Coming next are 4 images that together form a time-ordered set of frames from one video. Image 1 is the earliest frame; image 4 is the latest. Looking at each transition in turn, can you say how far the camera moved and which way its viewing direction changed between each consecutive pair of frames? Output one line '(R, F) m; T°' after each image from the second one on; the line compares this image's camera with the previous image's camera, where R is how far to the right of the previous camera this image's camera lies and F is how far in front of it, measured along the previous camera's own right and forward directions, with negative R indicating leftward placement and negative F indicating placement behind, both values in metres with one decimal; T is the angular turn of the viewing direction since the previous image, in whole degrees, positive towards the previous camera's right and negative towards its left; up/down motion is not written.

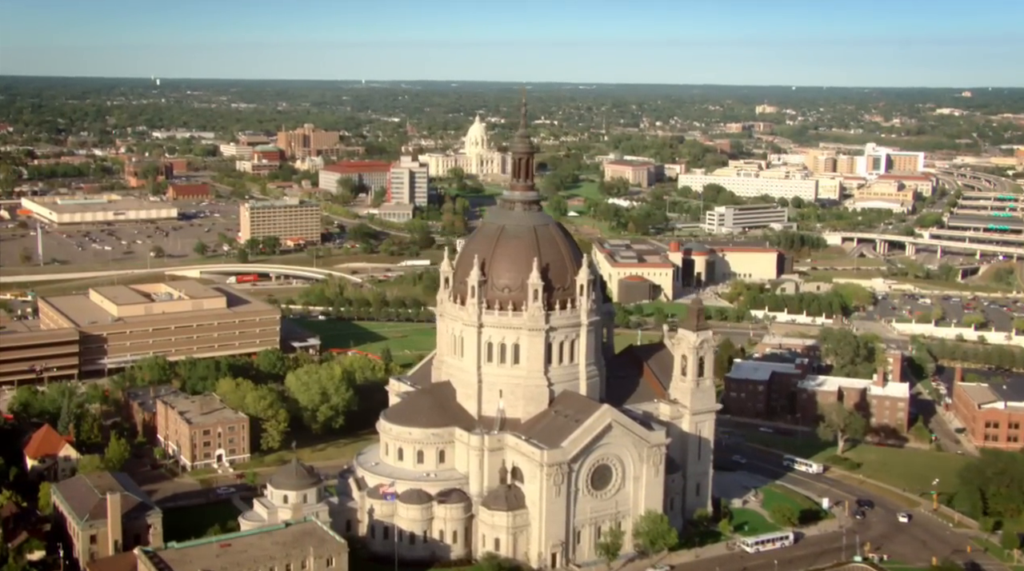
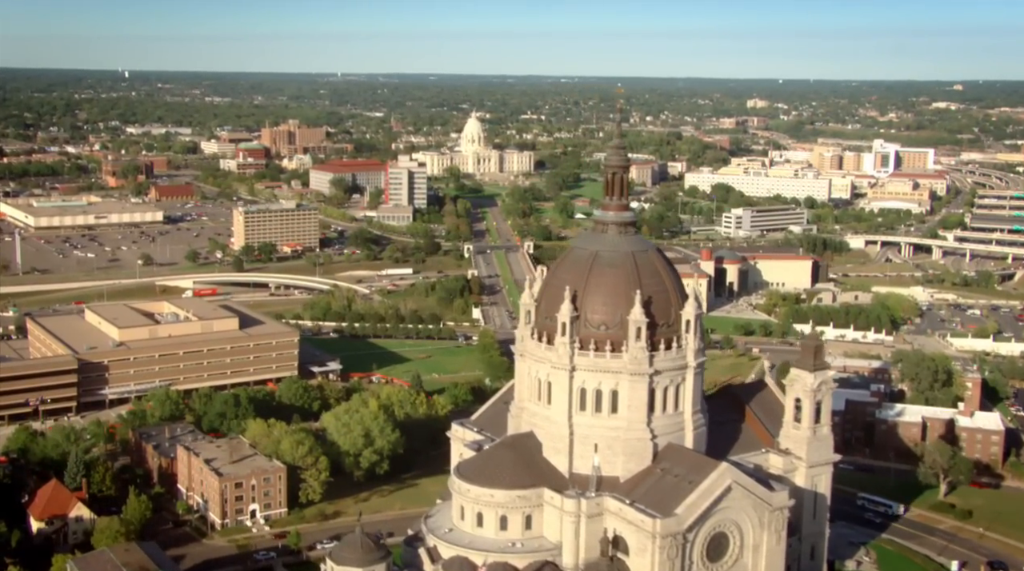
(-2.6, +4.0) m; +2°
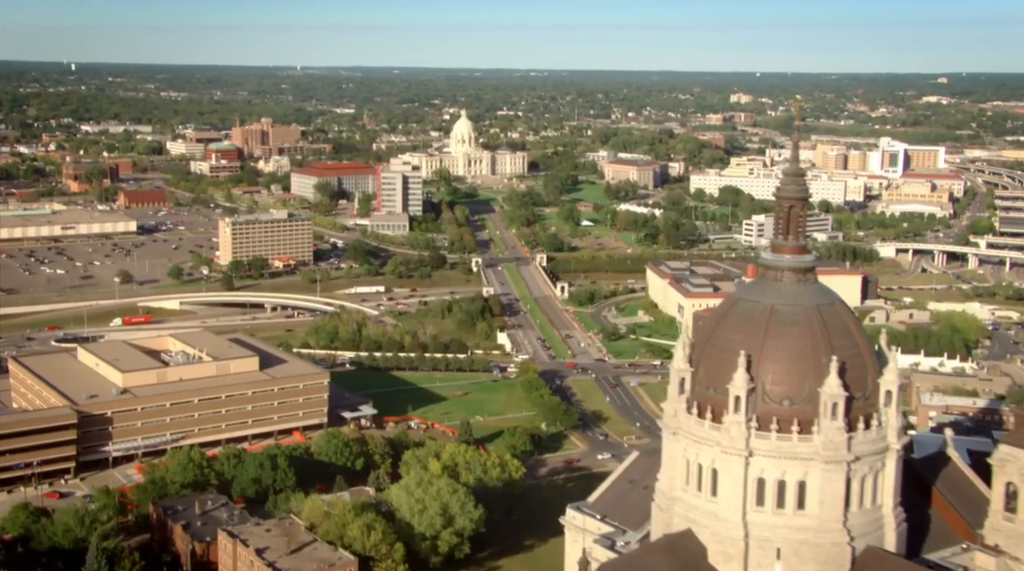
(-3.4, +5.3) m; +3°
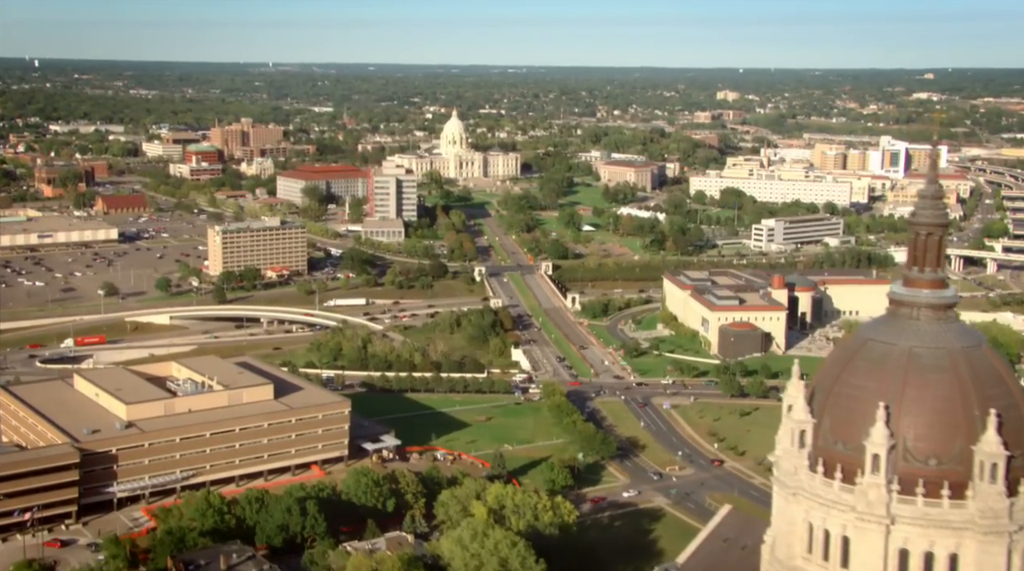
(-2.0, +2.7) m; +2°
